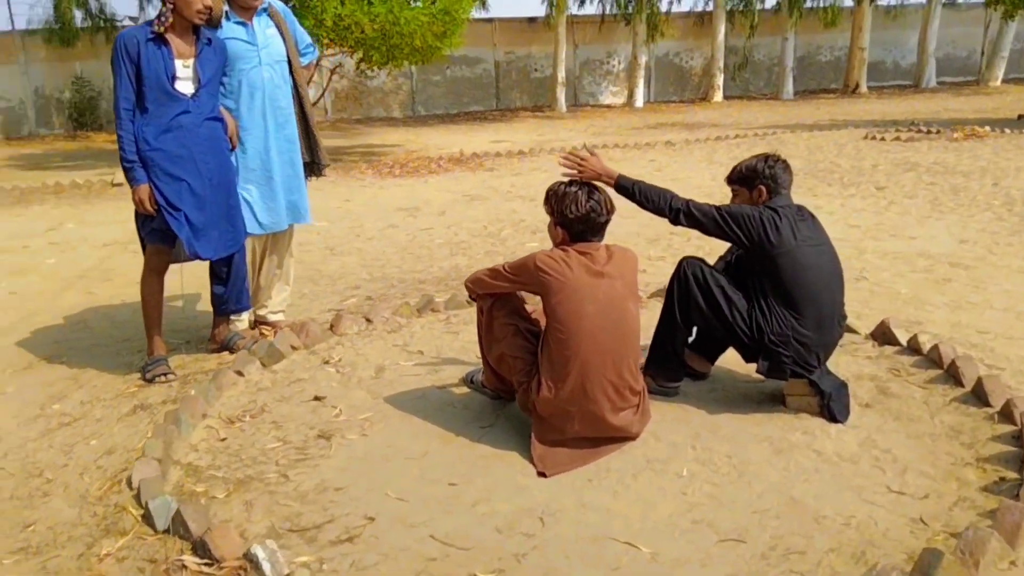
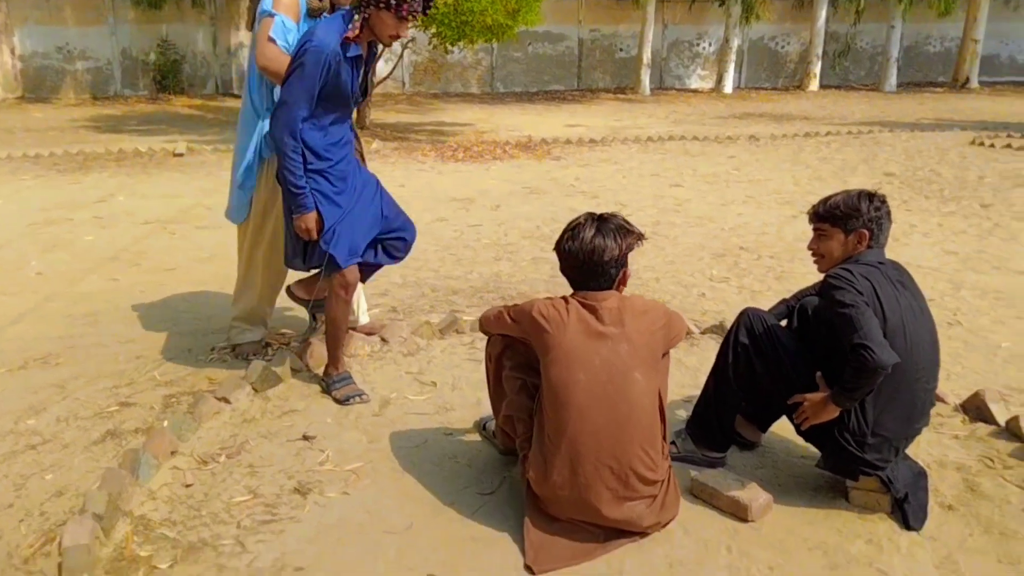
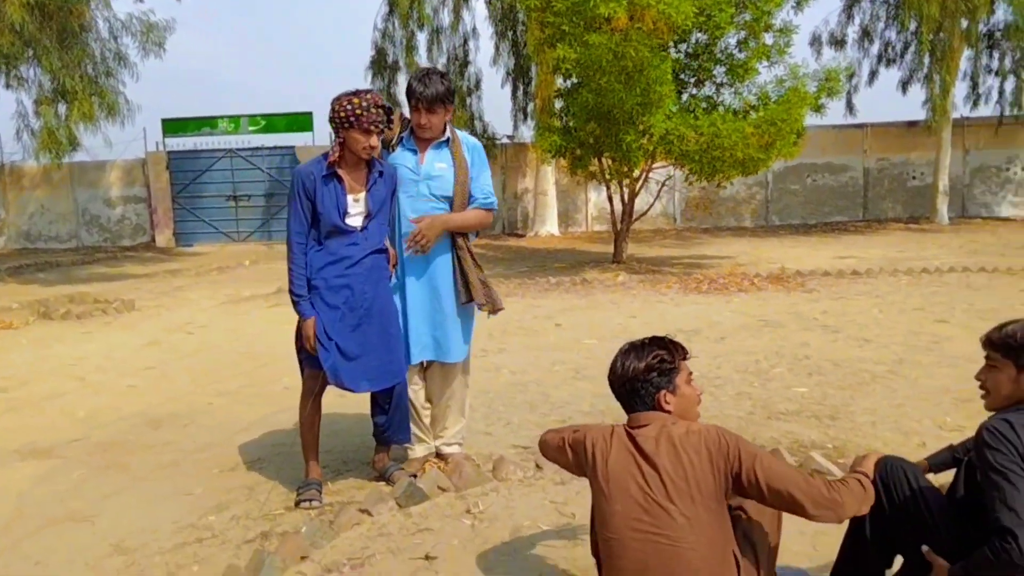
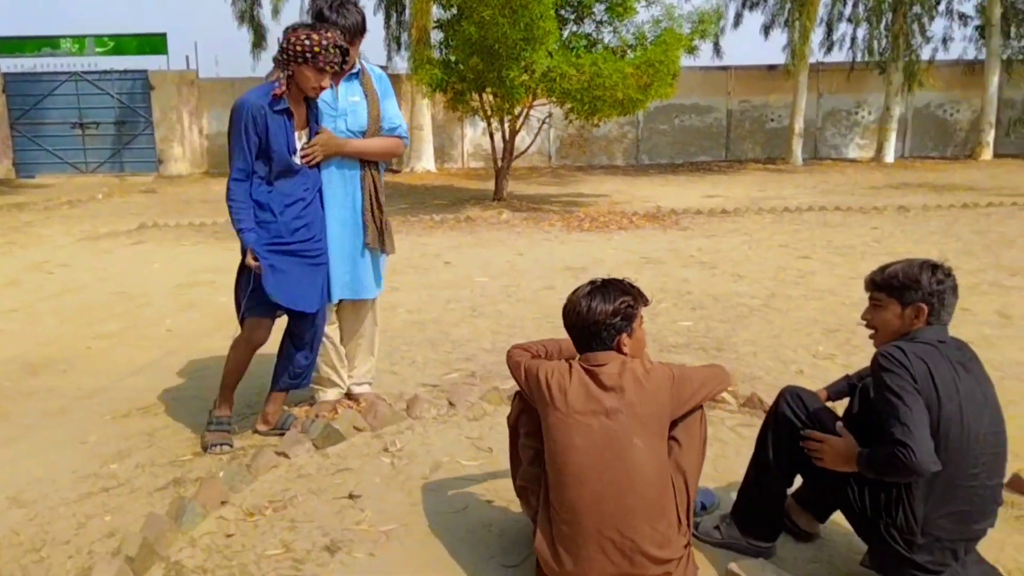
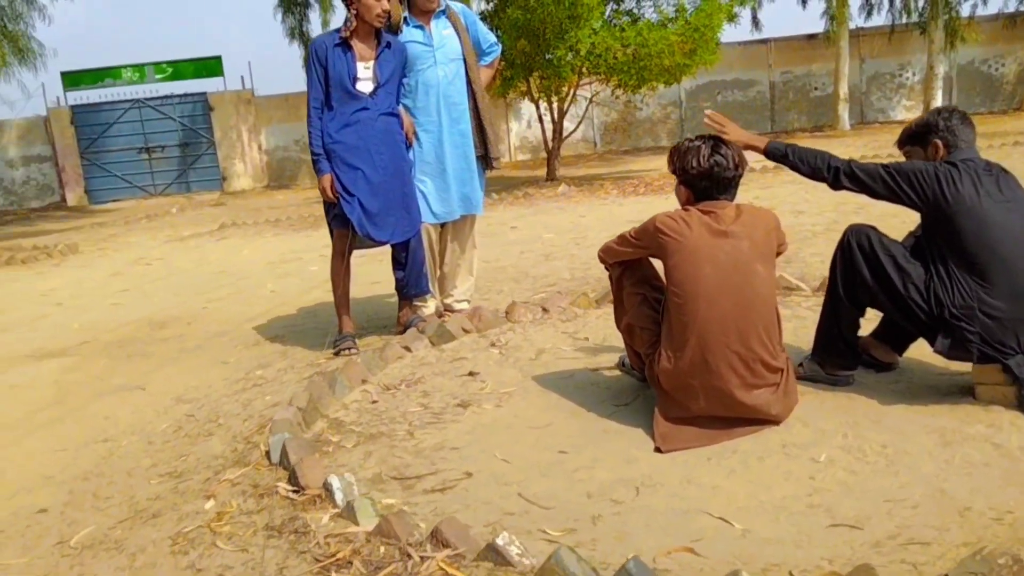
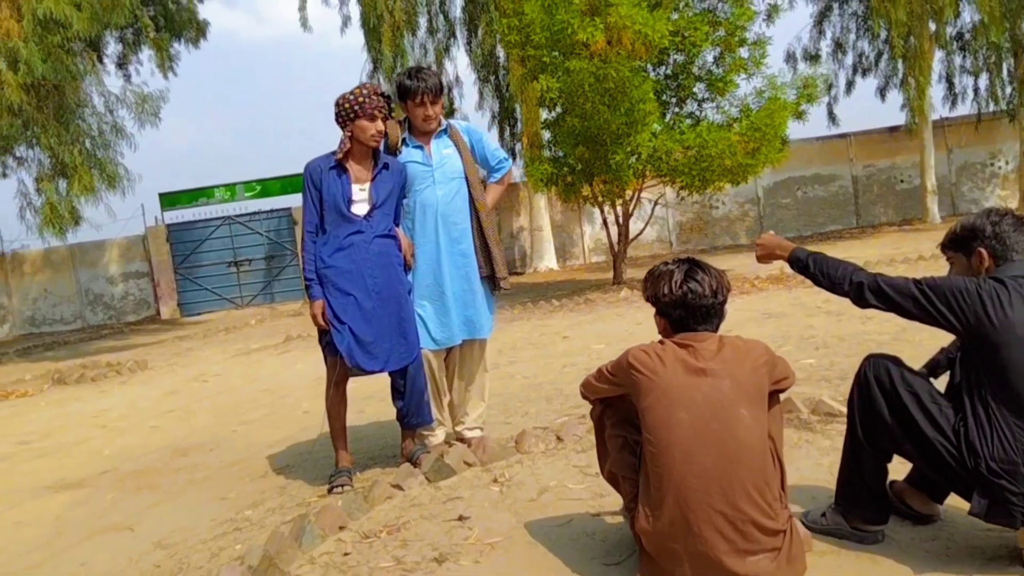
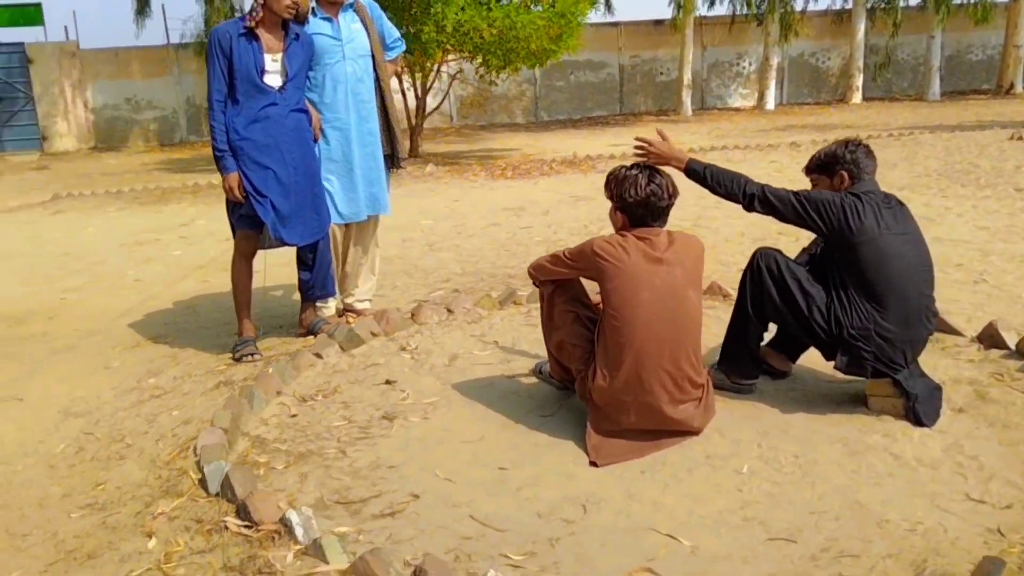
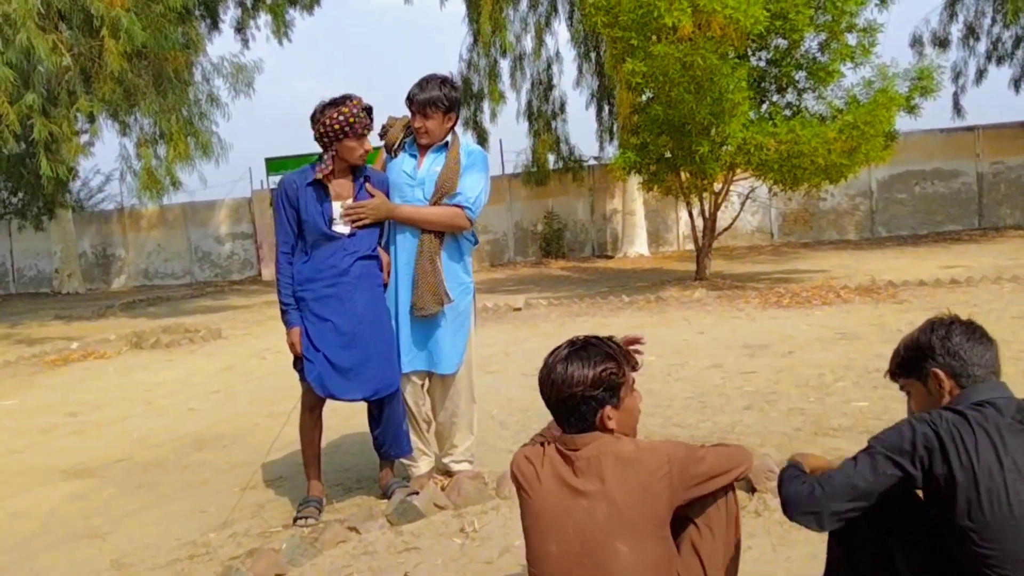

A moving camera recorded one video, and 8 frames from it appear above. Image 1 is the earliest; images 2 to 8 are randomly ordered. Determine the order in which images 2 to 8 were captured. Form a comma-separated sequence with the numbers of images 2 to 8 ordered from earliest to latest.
7, 5, 6, 8, 3, 4, 2
